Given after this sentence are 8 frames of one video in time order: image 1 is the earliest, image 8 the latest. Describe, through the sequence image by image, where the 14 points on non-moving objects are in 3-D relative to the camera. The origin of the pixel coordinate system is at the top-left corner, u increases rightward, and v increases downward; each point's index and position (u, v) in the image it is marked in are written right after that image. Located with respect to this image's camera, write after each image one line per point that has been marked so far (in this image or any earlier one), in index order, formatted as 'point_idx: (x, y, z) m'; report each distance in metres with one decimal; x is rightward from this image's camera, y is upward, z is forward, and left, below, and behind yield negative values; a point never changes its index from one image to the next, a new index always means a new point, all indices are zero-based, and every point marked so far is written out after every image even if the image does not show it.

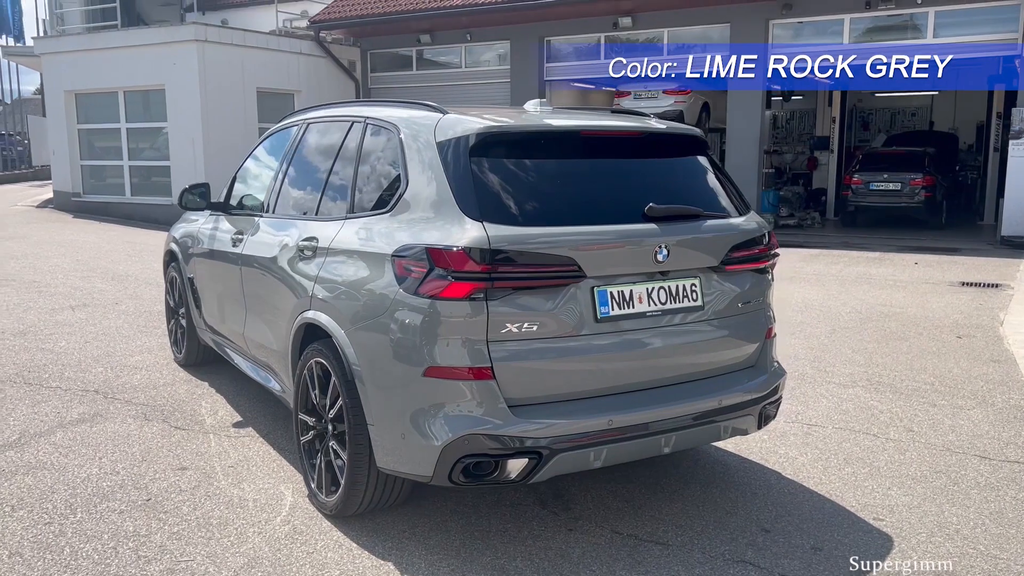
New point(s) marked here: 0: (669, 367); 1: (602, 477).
0: (+0.6, -0.3, +3.6) m
1: (+0.4, -1.0, +4.4) m
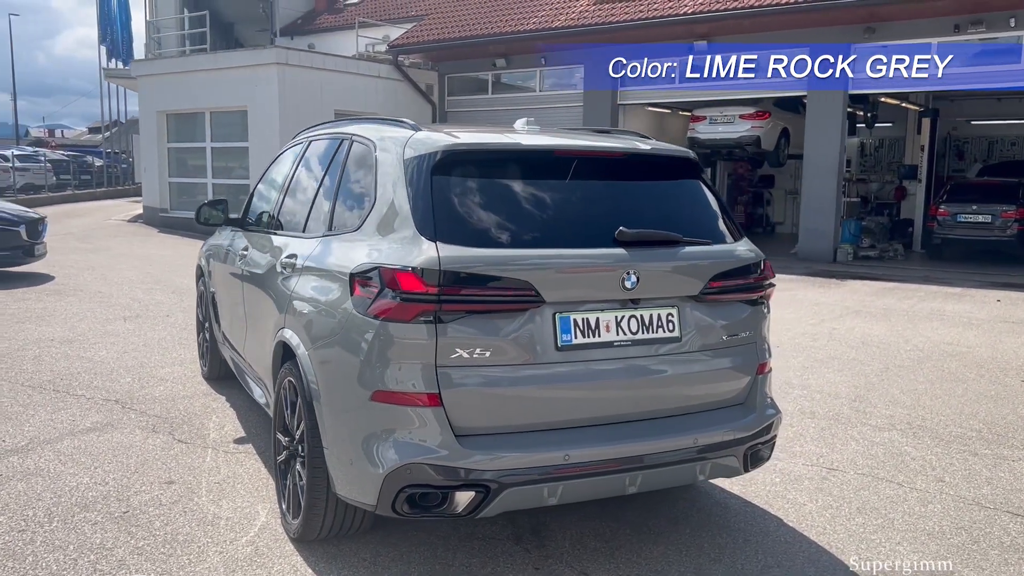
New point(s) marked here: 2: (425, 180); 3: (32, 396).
0: (+0.5, -0.4, +3.4) m
1: (+0.3, -1.1, +4.2) m
2: (-0.3, +0.4, +3.4) m
3: (-3.3, -0.7, +6.1) m
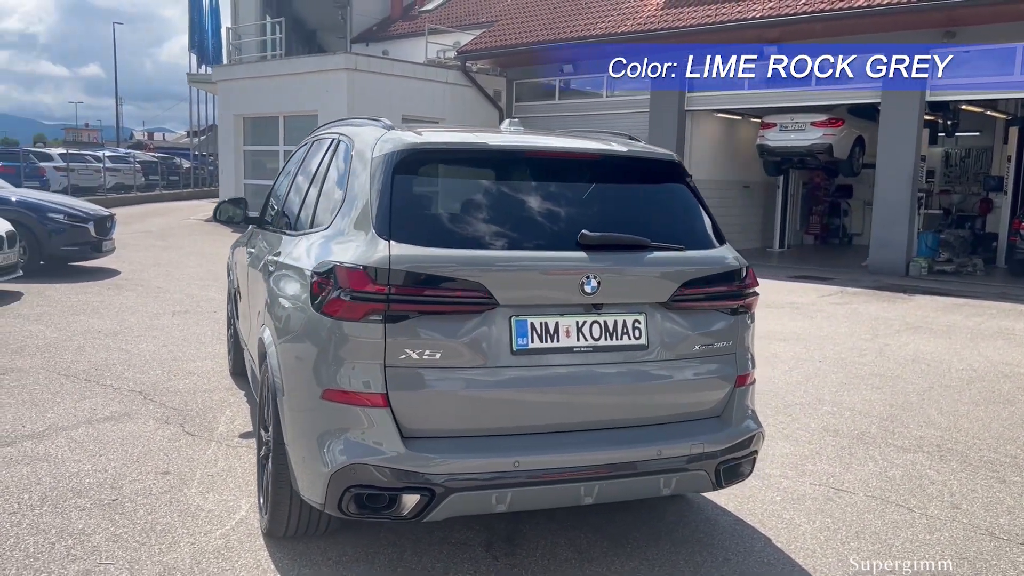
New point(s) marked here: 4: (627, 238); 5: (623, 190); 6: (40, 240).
0: (+0.3, -0.5, +3.3) m
1: (+0.2, -1.1, +4.1) m
2: (-0.5, +0.4, +3.4) m
3: (-3.2, -0.7, +6.3) m
4: (+0.4, +0.2, +3.4) m
5: (+0.5, +0.4, +3.7) m
6: (-6.3, +0.6, +11.6) m
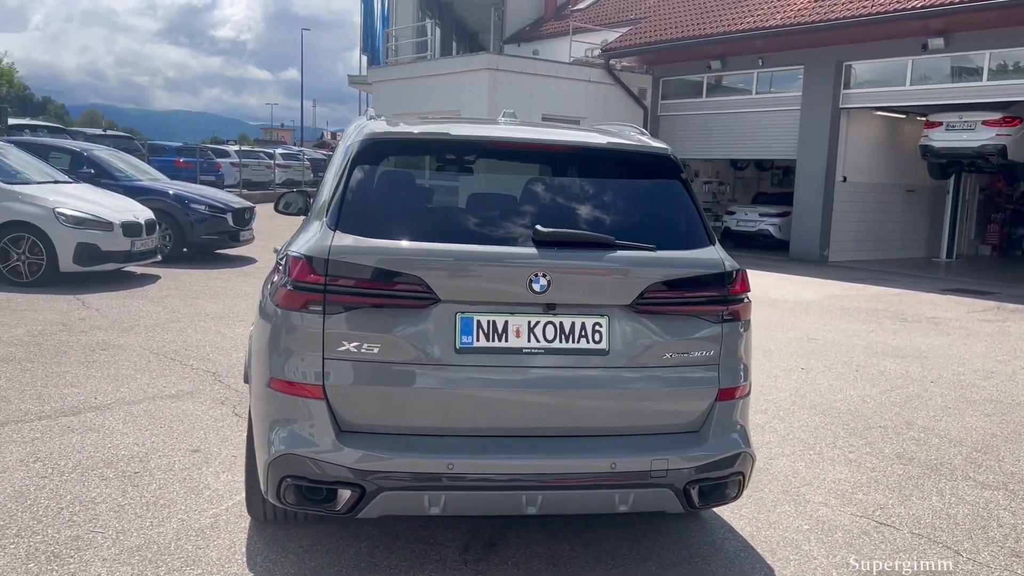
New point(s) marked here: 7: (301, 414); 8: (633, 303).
0: (+0.1, -0.5, +3.1) m
1: (+0.2, -1.1, +3.9) m
2: (-0.6, +0.4, +3.4) m
3: (-2.8, -0.6, +6.8) m
4: (+0.3, +0.2, +3.2) m
5: (+0.4, +0.4, +3.5) m
6: (-4.7, +0.8, +12.5) m
7: (-0.7, -0.4, +3.1) m
8: (+0.4, -0.1, +3.2) m
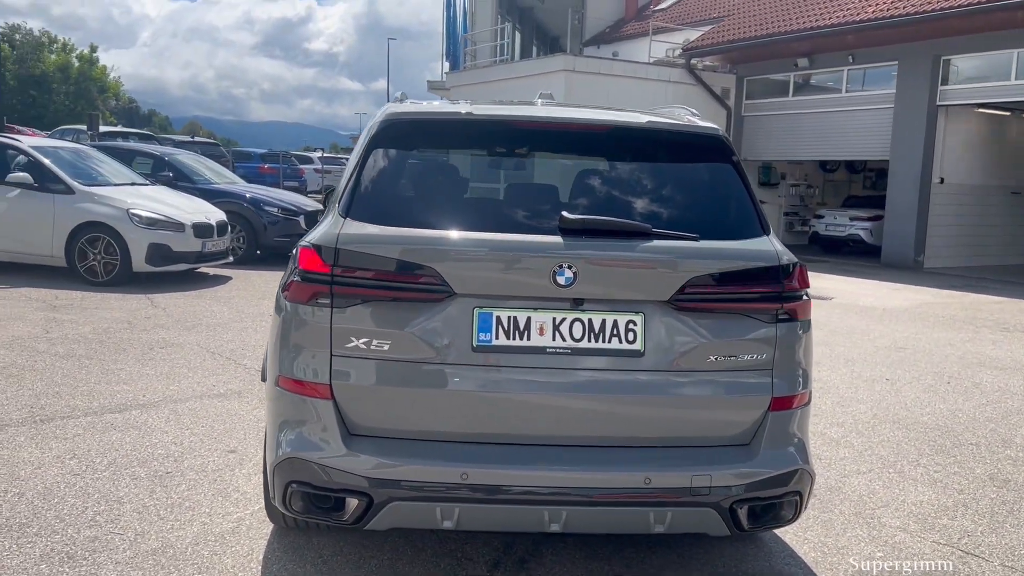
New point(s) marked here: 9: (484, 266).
0: (+0.2, -0.4, +2.8) m
1: (+0.3, -1.1, +3.6) m
2: (-0.5, +0.5, +3.1) m
3: (-2.3, -0.6, +6.7) m
4: (+0.4, +0.2, +2.9) m
5: (+0.5, +0.4, +3.2) m
6: (-3.7, +0.8, +12.6) m
7: (-0.7, -0.4, +2.9) m
8: (+0.5, 0.0, +2.8) m
9: (-0.1, +0.1, +2.8) m
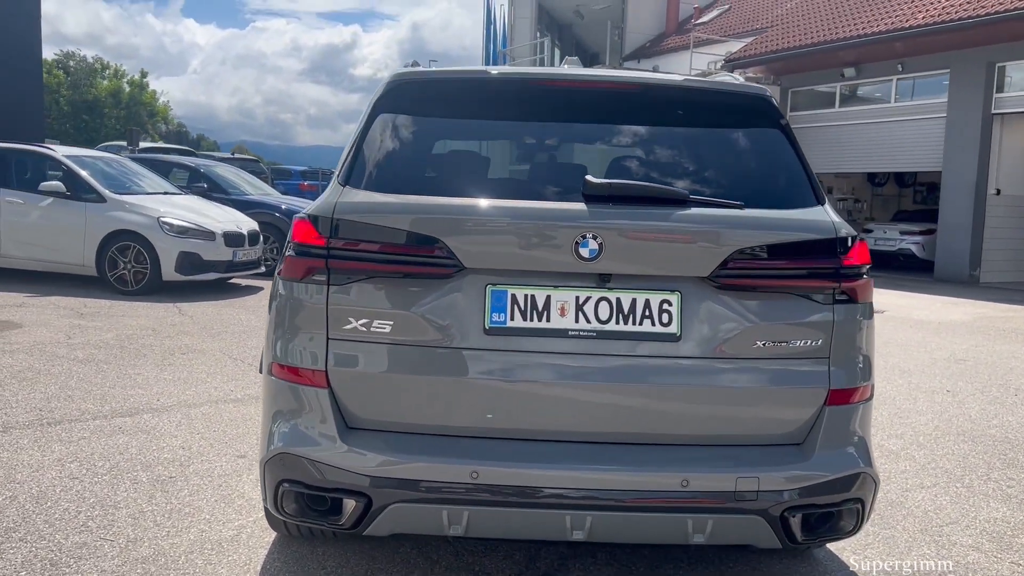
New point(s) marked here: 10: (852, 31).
0: (+0.3, -0.4, +2.5) m
1: (+0.4, -1.0, +3.2) m
2: (-0.4, +0.5, +2.8) m
3: (-2.1, -0.6, +6.5) m
4: (+0.4, +0.3, +2.5) m
5: (+0.6, +0.5, +2.8) m
6: (-3.2, +0.7, +12.5) m
7: (-0.6, -0.3, +2.6) m
8: (+0.6, 0.0, +2.5) m
9: (0.0, +0.1, +2.5) m
10: (+7.0, +5.3, +18.0) m
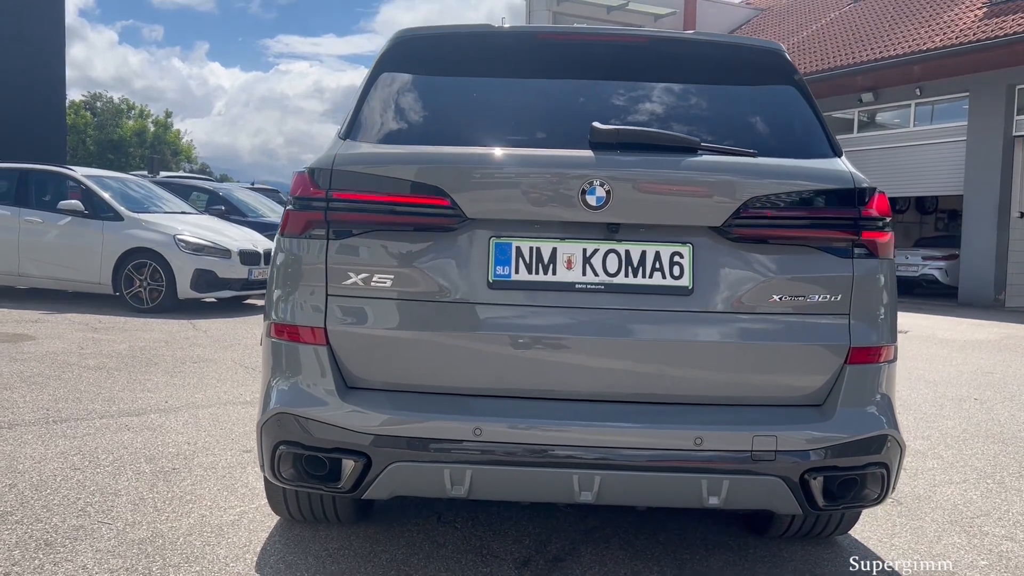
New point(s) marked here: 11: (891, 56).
0: (+0.3, -0.2, +2.4) m
1: (+0.4, -0.9, +3.1) m
2: (-0.4, +0.6, +2.8) m
3: (-2.0, -0.6, +6.4) m
4: (+0.4, +0.4, +2.5) m
5: (+0.6, +0.6, +2.7) m
6: (-2.9, +0.3, +12.5) m
7: (-0.6, -0.2, +2.5) m
8: (+0.6, +0.2, +2.4) m
9: (0.0, +0.3, +2.4) m
10: (+7.4, +4.8, +18.0) m
11: (+7.6, +4.6, +17.5) m
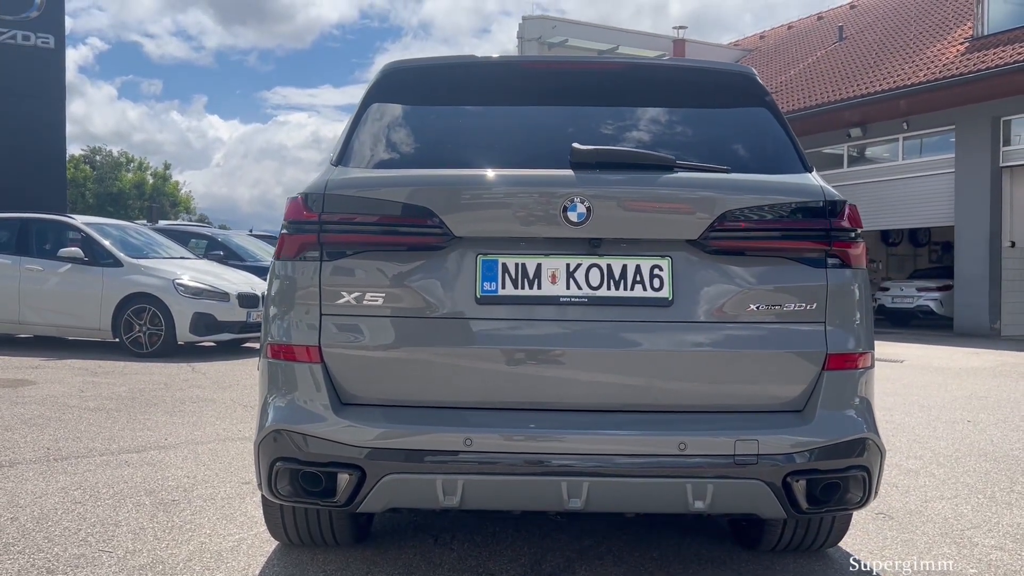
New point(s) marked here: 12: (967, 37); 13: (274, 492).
0: (+0.2, -0.3, +2.5) m
1: (+0.4, -1.0, +3.1) m
2: (-0.4, +0.6, +2.9) m
3: (-2.0, -0.9, +6.5) m
4: (+0.4, +0.4, +2.6) m
5: (+0.5, +0.6, +2.9) m
6: (-3.0, -0.3, +12.6) m
7: (-0.6, -0.3, +2.6) m
8: (+0.5, +0.1, +2.5) m
9: (-0.1, +0.2, +2.5) m
10: (+7.2, +4.1, +18.3) m
11: (+7.4, +4.0, +17.8) m
12: (+9.3, +5.1, +17.9) m
13: (-0.7, -0.6, +2.6) m
